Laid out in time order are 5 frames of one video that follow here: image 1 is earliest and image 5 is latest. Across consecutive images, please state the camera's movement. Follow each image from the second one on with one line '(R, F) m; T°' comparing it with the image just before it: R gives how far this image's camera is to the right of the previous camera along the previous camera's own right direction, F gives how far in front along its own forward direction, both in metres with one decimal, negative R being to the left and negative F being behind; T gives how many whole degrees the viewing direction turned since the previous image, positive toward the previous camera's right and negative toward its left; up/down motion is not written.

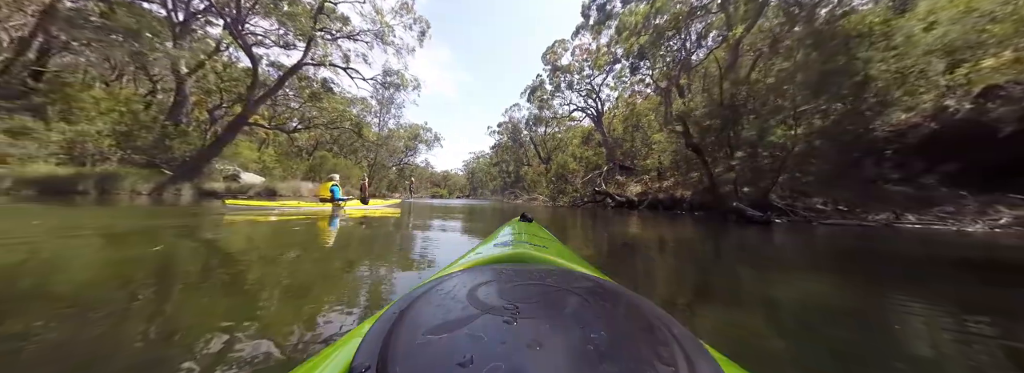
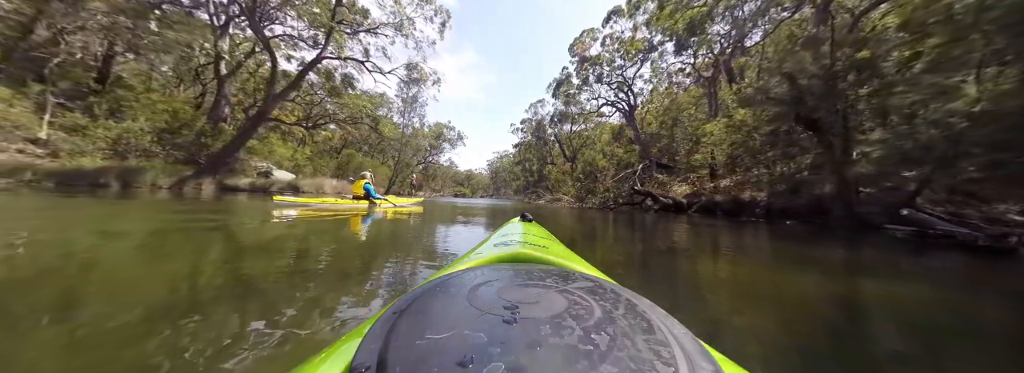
(+0.1, +0.7) m; -6°
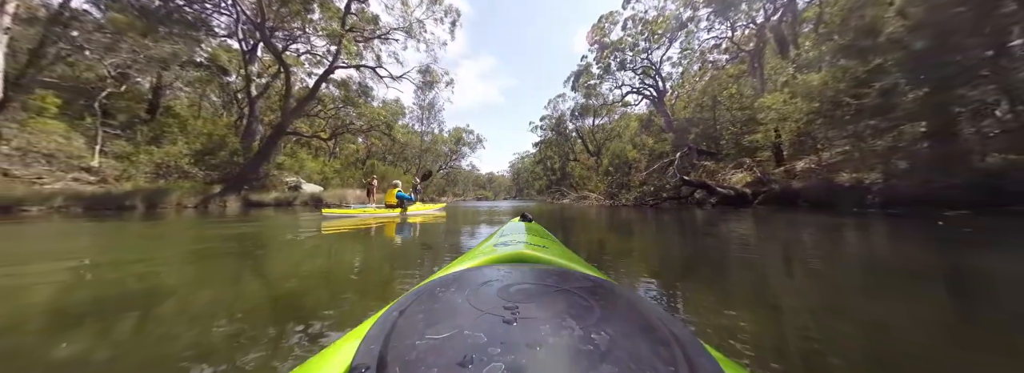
(+0.1, +0.6) m; -5°
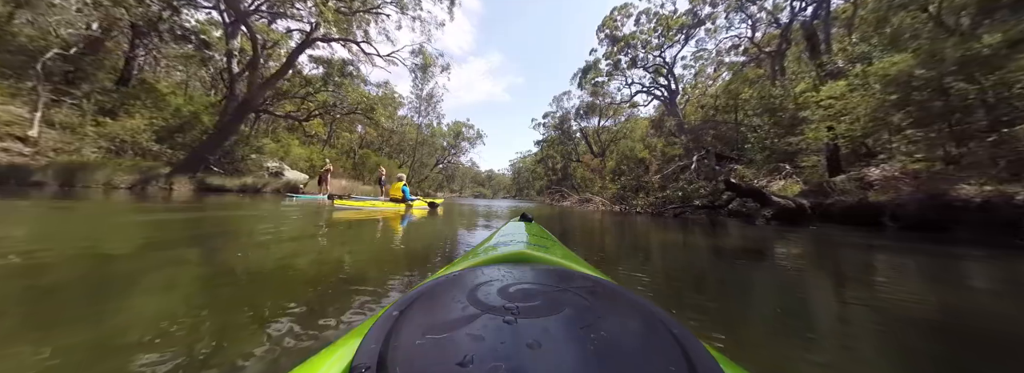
(+0.1, +0.8) m; 0°
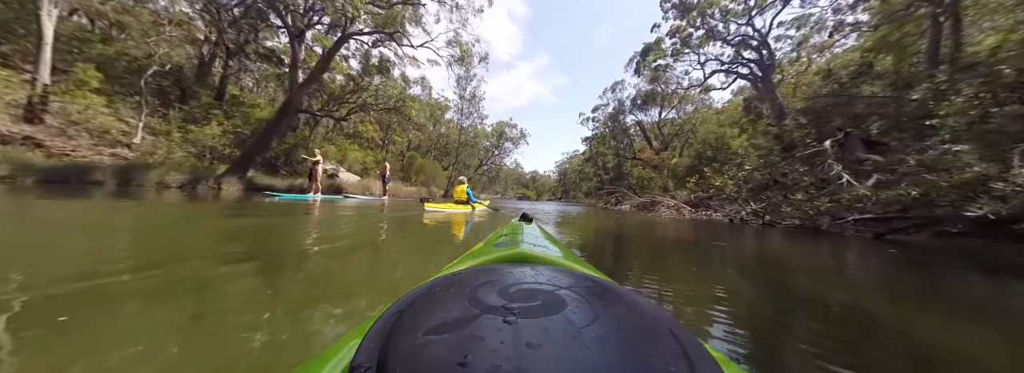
(0.0, +1.0) m; -11°
